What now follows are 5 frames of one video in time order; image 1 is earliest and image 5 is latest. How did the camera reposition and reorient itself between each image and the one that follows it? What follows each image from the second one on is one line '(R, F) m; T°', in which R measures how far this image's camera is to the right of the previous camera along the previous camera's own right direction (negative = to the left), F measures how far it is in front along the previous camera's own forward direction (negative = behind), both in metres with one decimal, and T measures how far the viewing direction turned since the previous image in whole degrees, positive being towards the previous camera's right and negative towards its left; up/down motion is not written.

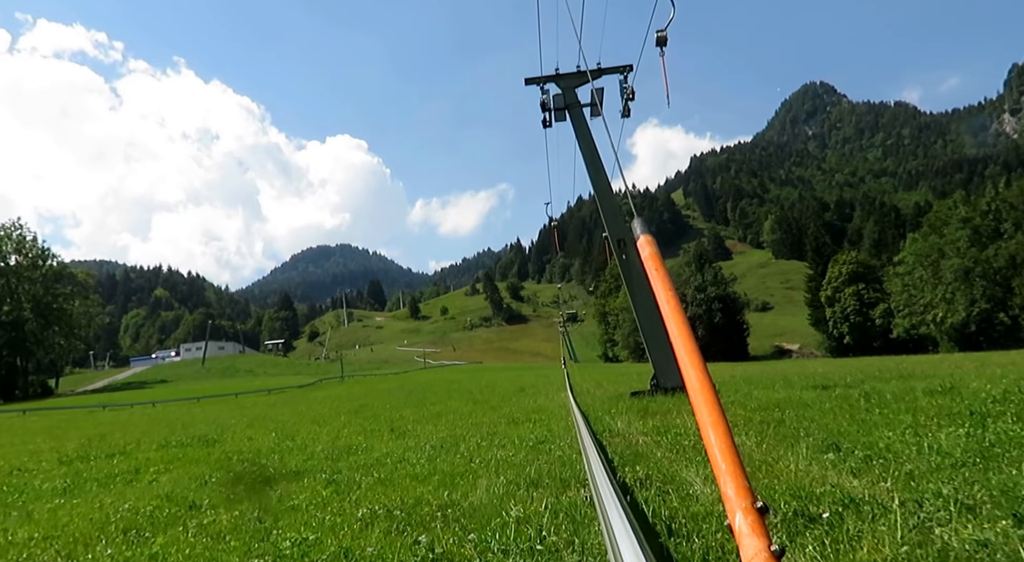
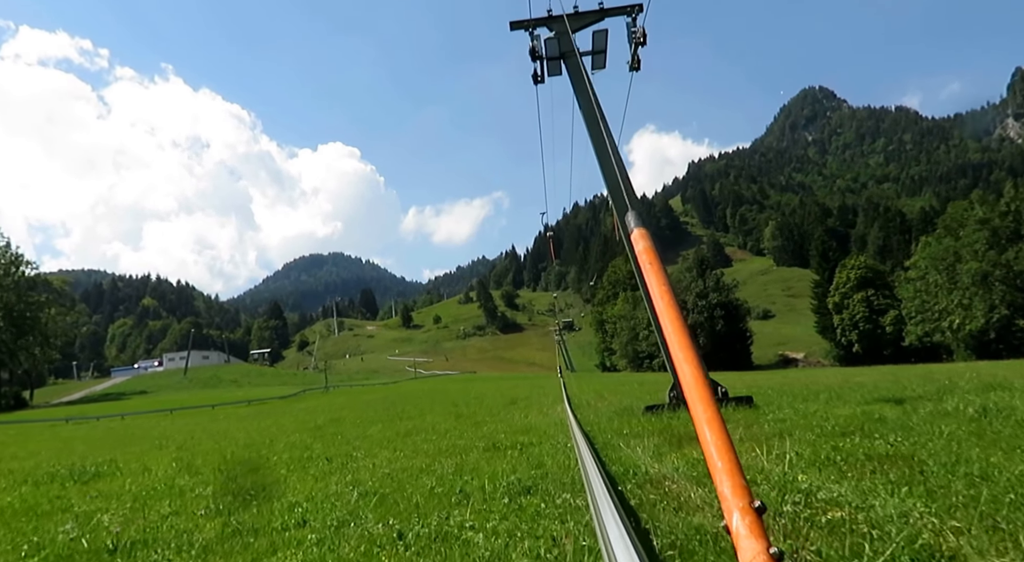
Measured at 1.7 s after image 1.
(+0.1, +3.3) m; 0°
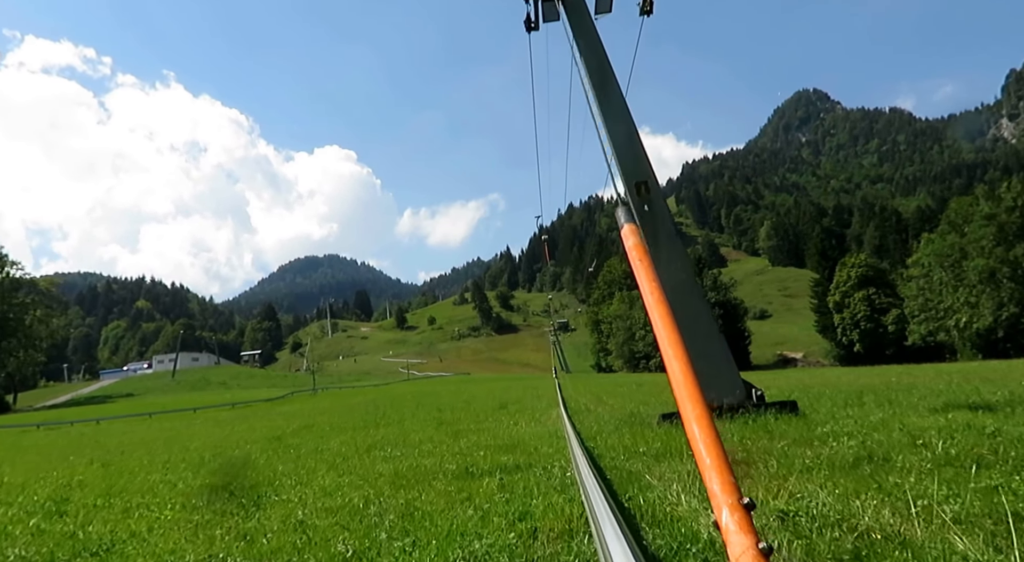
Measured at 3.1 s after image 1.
(+0.2, +2.0) m; 0°
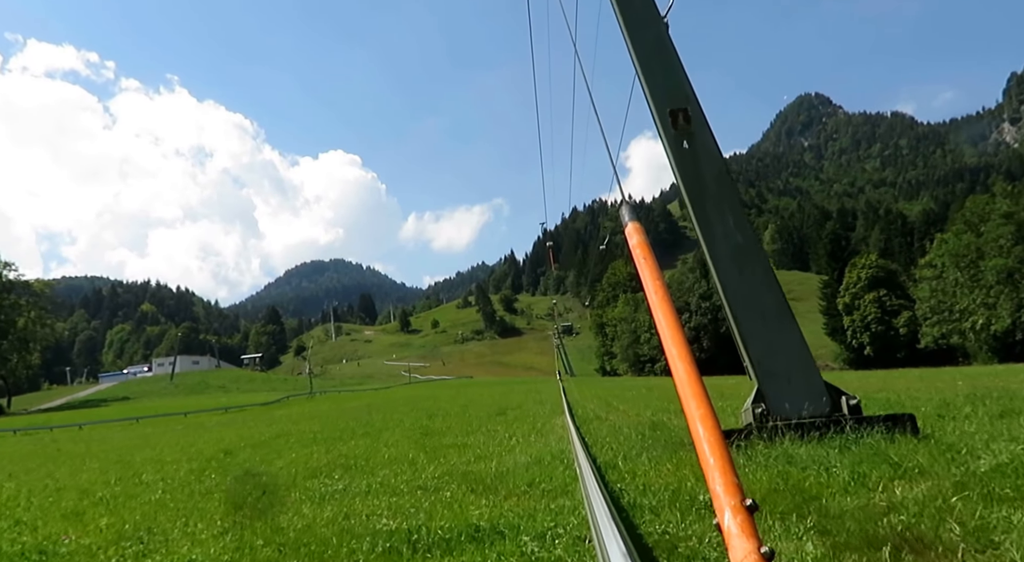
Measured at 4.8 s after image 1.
(+0.2, +2.5) m; 0°
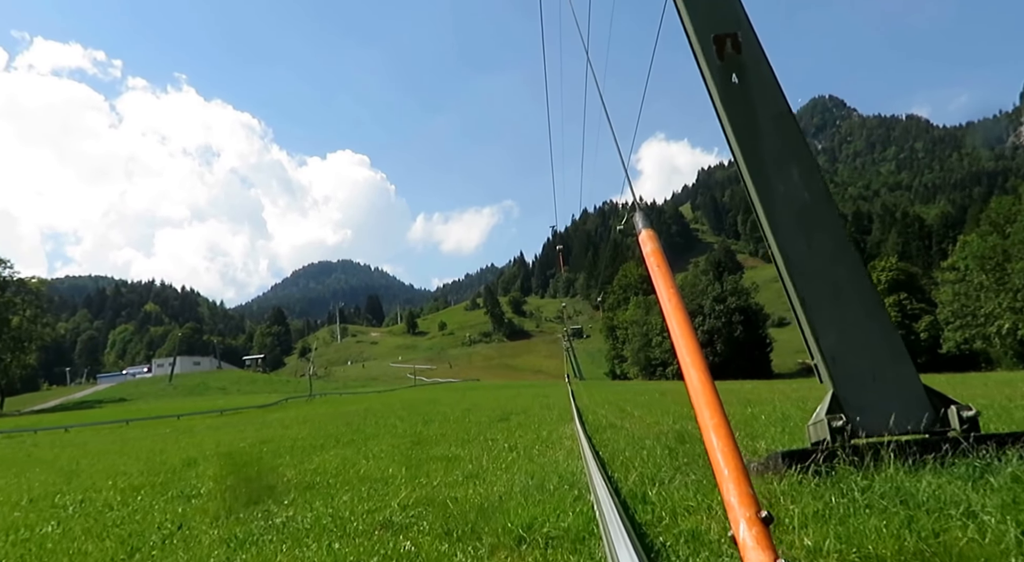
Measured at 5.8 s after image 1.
(+0.1, +1.5) m; -1°
